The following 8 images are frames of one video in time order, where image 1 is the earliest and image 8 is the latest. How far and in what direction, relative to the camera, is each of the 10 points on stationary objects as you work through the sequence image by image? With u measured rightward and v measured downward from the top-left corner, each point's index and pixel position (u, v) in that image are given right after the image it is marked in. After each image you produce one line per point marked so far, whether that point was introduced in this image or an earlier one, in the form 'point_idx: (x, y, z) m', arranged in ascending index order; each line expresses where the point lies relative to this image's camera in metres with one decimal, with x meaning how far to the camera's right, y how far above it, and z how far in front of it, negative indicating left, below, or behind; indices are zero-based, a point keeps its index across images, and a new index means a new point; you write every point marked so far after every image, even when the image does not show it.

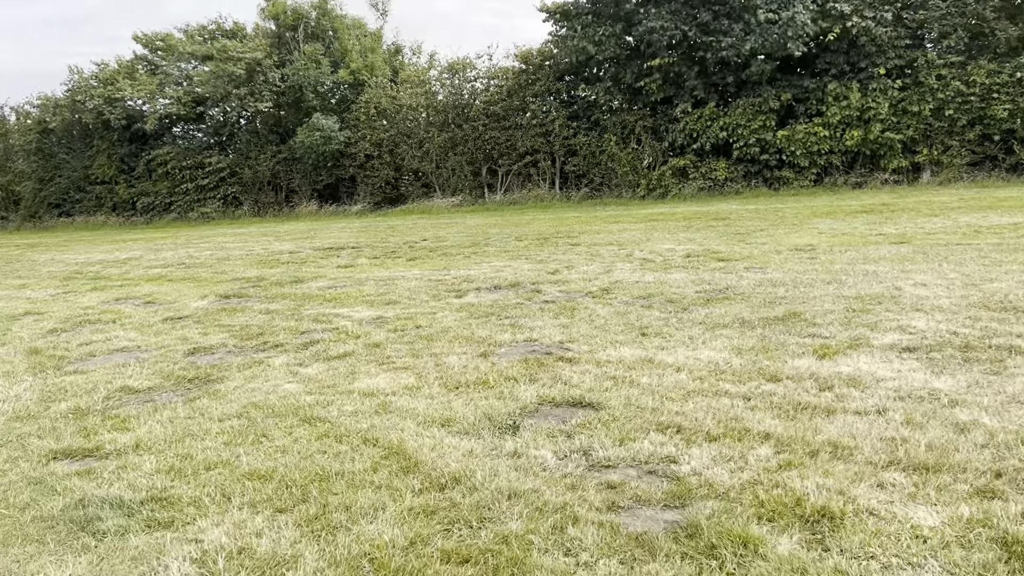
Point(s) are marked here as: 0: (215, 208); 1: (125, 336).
0: (-6.8, +1.8, +19.3) m
1: (-2.7, -0.3, +5.8) m
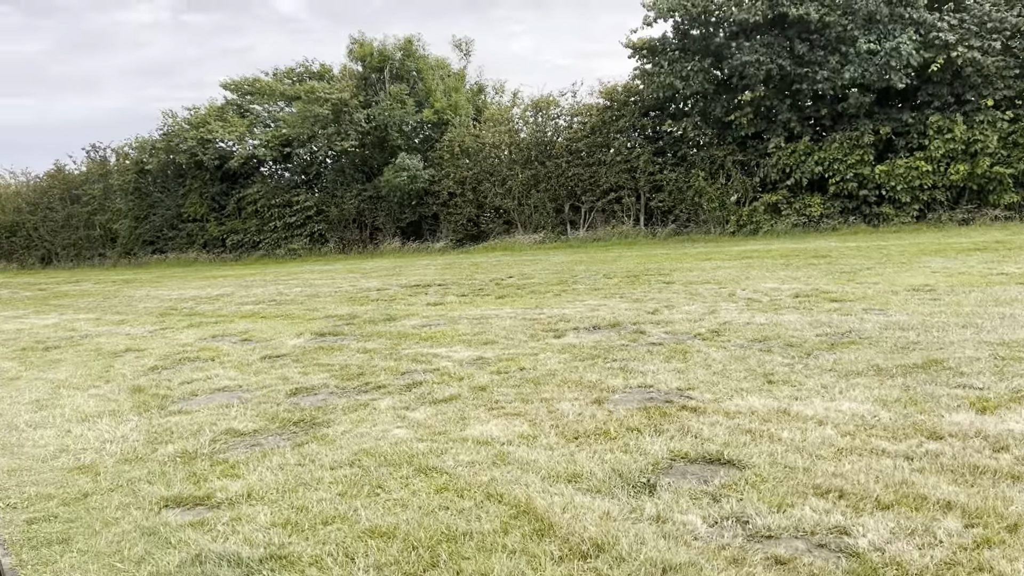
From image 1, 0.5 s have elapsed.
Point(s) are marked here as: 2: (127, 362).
0: (-4.9, +1.0, +19.7) m
1: (-2.0, -0.6, +5.8) m
2: (-3.0, -0.6, +6.7) m
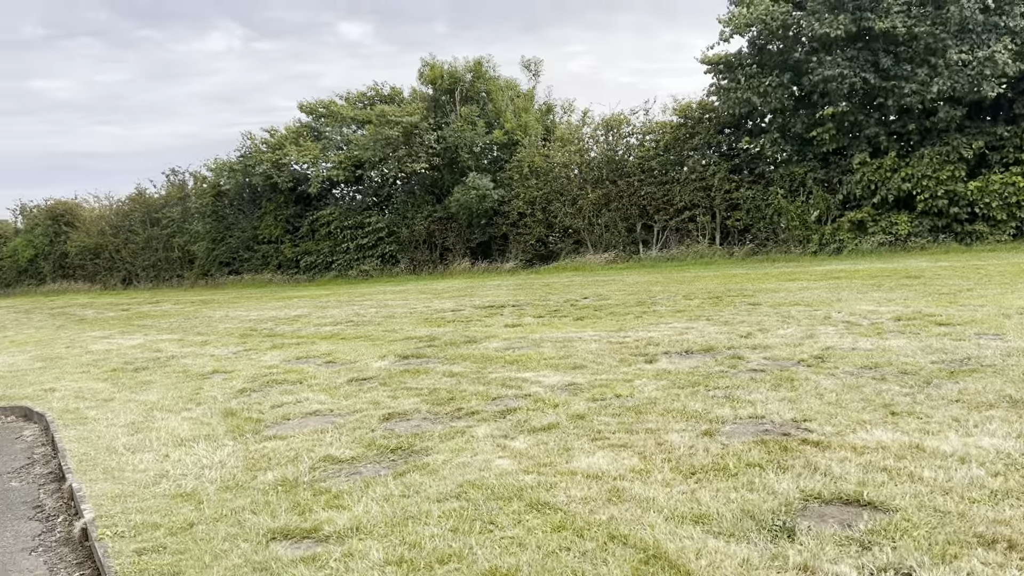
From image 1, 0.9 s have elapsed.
0: (-3.2, +0.5, +19.8) m
1: (-1.3, -0.7, +5.8) m
2: (-2.3, -0.8, +6.7) m
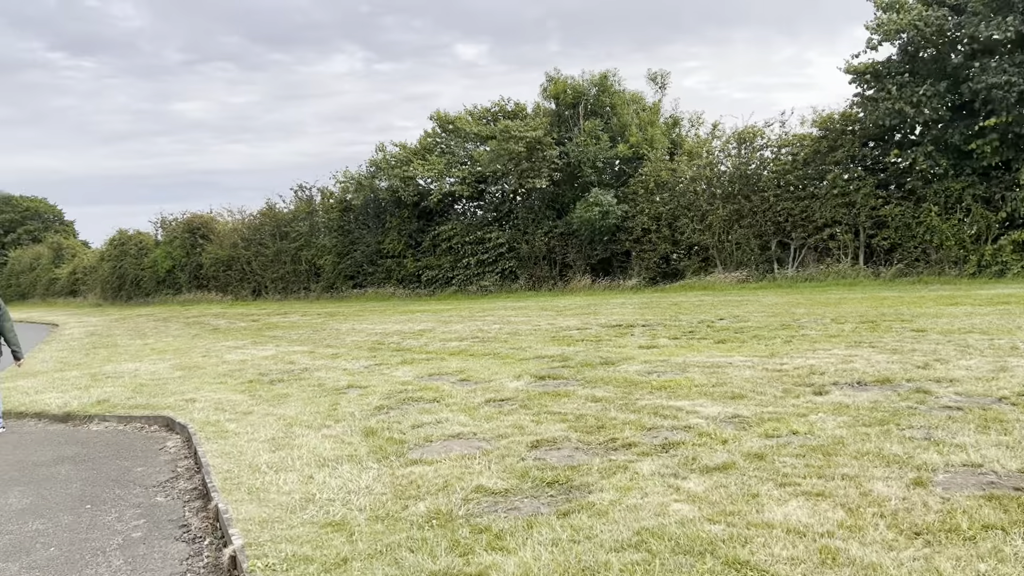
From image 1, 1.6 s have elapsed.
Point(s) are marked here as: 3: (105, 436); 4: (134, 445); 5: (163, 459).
0: (-0.4, +0.1, +19.7) m
1: (-0.4, -0.8, +5.5) m
2: (-1.2, -0.9, +6.6) m
3: (-3.1, -1.1, +6.5) m
4: (-2.7, -1.1, +6.1) m
5: (-2.3, -1.1, +5.5) m
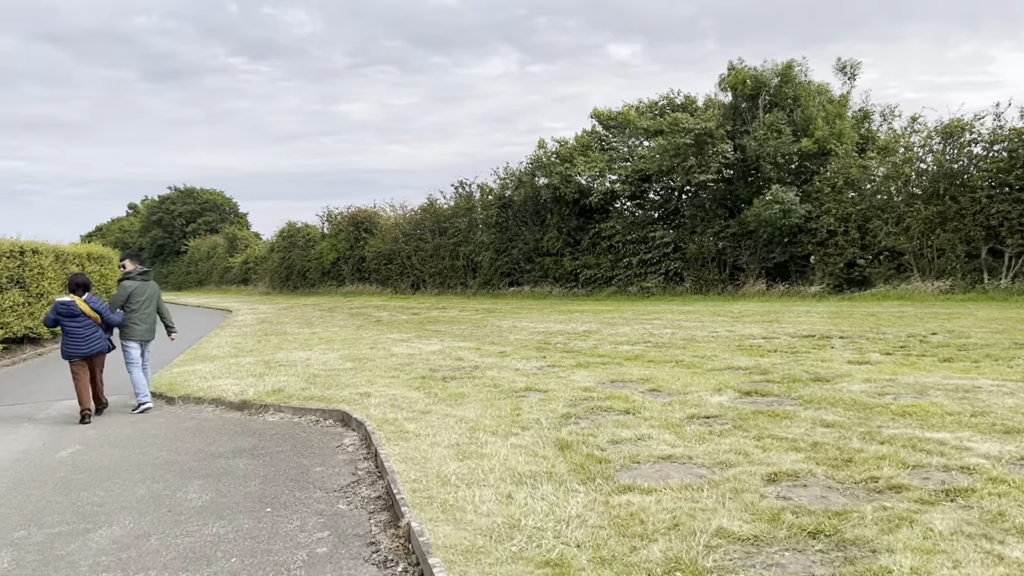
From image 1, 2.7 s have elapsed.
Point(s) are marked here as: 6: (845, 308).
0: (+3.2, +0.1, +18.9) m
1: (+0.8, -0.8, +4.8) m
2: (+0.2, -0.8, +6.0) m
3: (-1.7, -1.0, +6.3) m
4: (-1.4, -1.0, +5.8) m
5: (-1.0, -1.0, +5.1) m
6: (+5.2, -0.3, +13.4) m
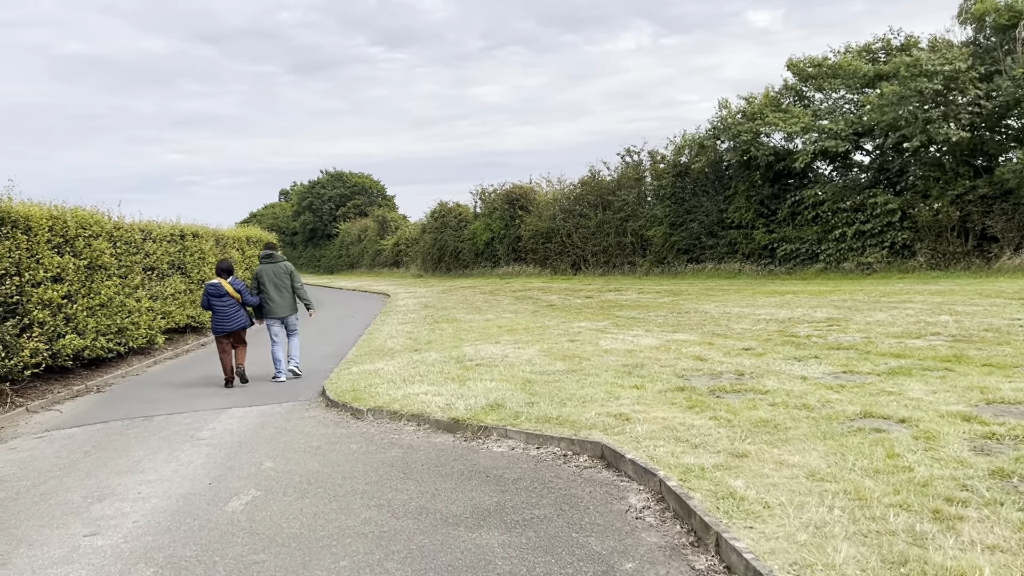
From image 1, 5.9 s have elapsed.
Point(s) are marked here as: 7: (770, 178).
0: (+6.9, +0.5, +16.1) m
1: (+2.3, -0.8, +2.6) m
2: (+1.8, -0.7, +3.9) m
3: (0.0, -0.9, +4.5) m
4: (+0.3, -1.0, +3.9) m
5: (+0.5, -1.0, +3.2) m
6: (+8.0, 0.0, +10.4) m
7: (+5.6, +2.4, +18.4) m
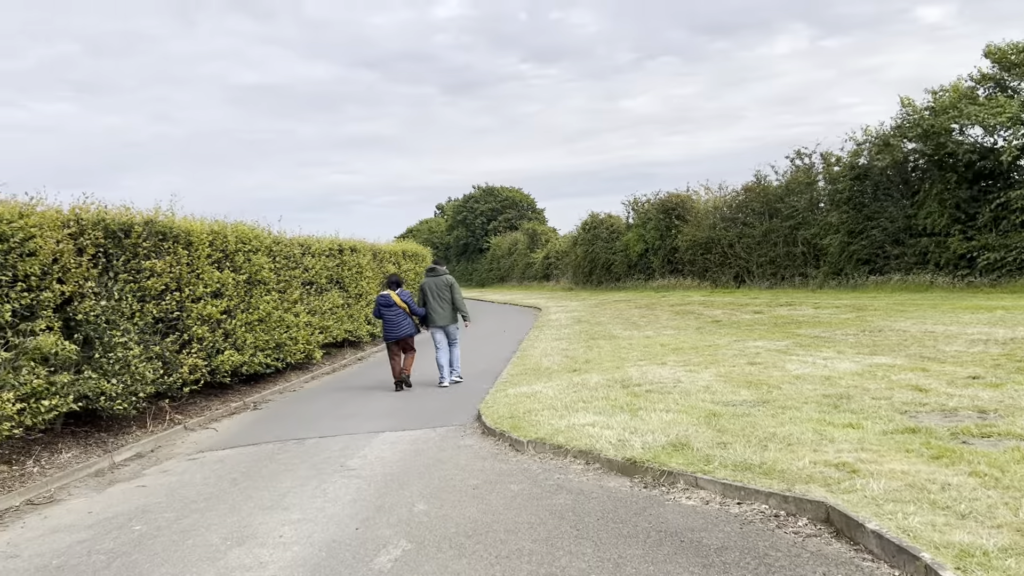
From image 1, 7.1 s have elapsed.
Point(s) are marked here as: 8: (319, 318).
0: (+9.6, +0.3, +13.9) m
1: (+2.8, -0.8, +1.4) m
2: (+2.6, -0.8, +2.8) m
3: (+0.9, -1.0, +3.6) m
4: (+1.0, -1.0, +3.0) m
5: (+1.2, -1.0, +2.3) m
6: (+9.8, -0.1, +8.1) m
7: (+8.8, +2.1, +16.4) m
8: (-2.8, -0.4, +12.1) m
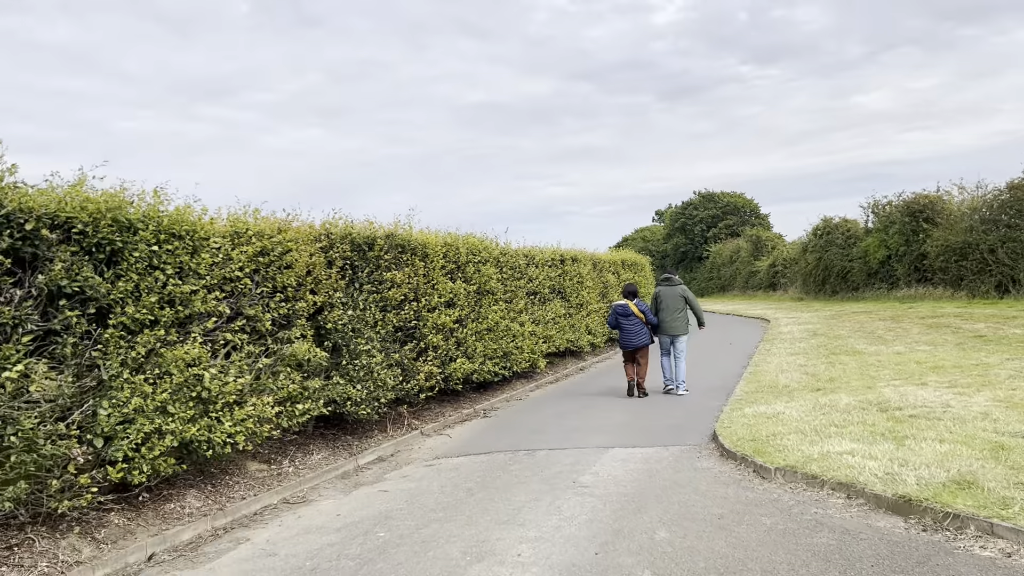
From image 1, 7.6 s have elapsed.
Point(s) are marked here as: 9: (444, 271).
0: (+12.9, +0.2, +10.8) m
1: (+3.2, -0.8, +0.4) m
2: (+3.3, -0.8, +1.8) m
3: (+1.8, -1.1, +3.0) m
4: (+1.9, -1.1, +2.4) m
5: (+1.8, -1.1, +1.7) m
6: (+11.6, -0.2, +5.1) m
7: (+12.7, +1.9, +13.5) m
8: (+0.4, -0.6, +12.2) m
9: (-0.7, +0.2, +9.1) m
